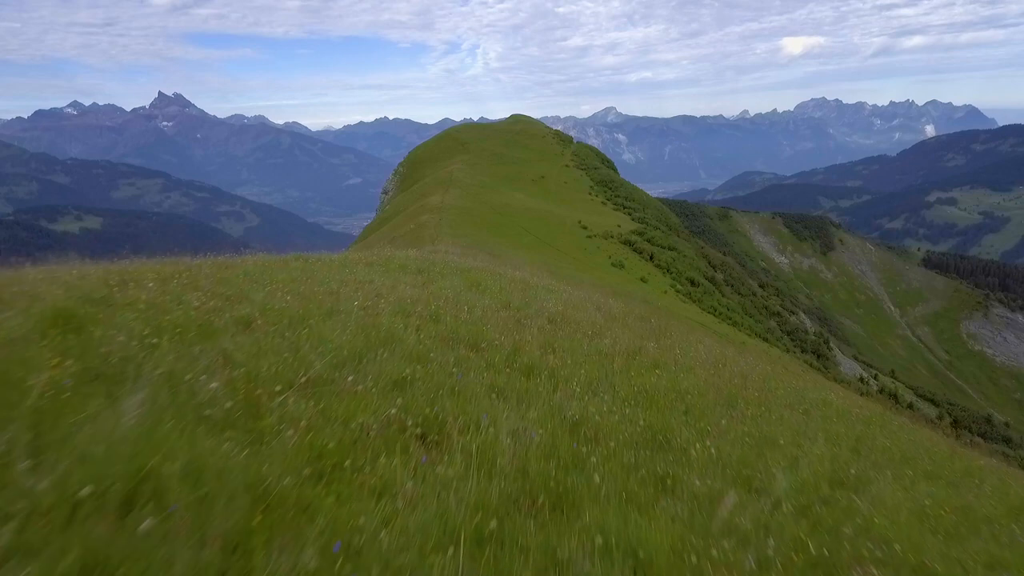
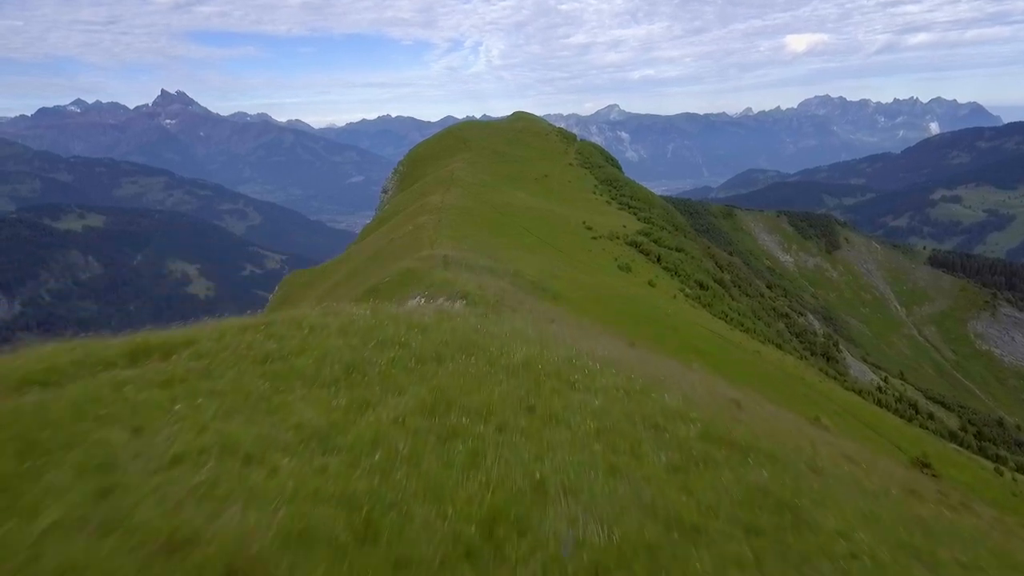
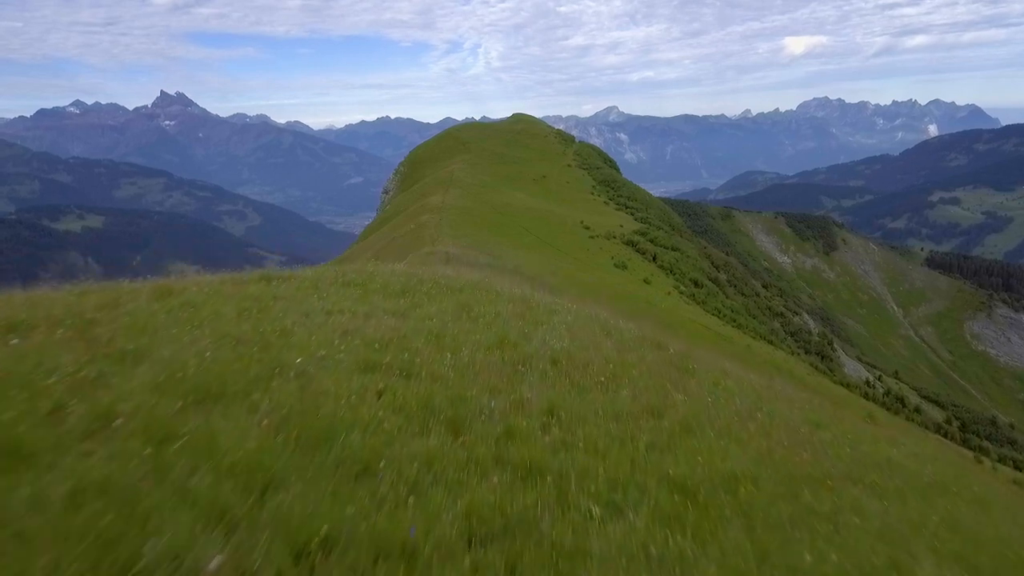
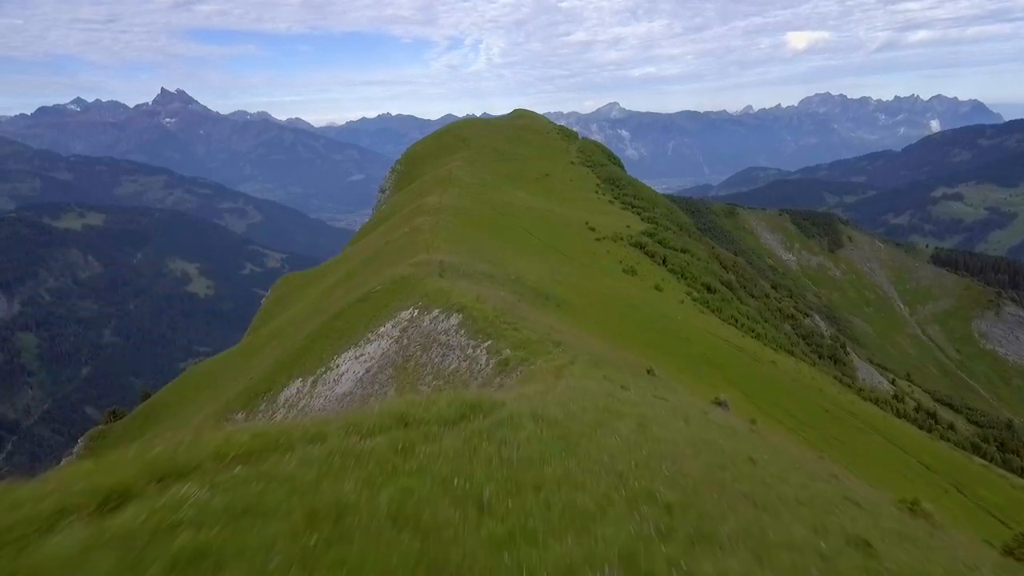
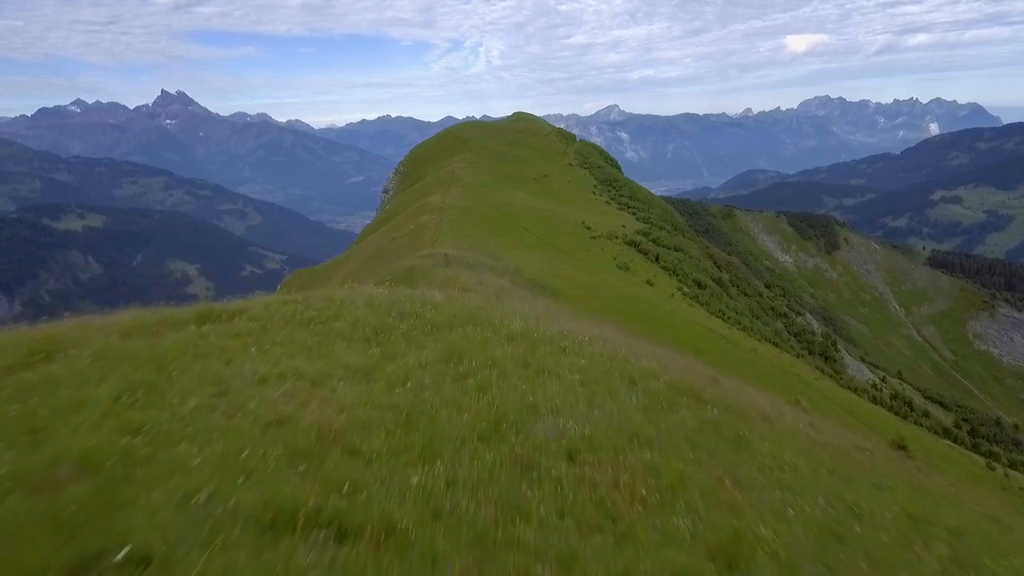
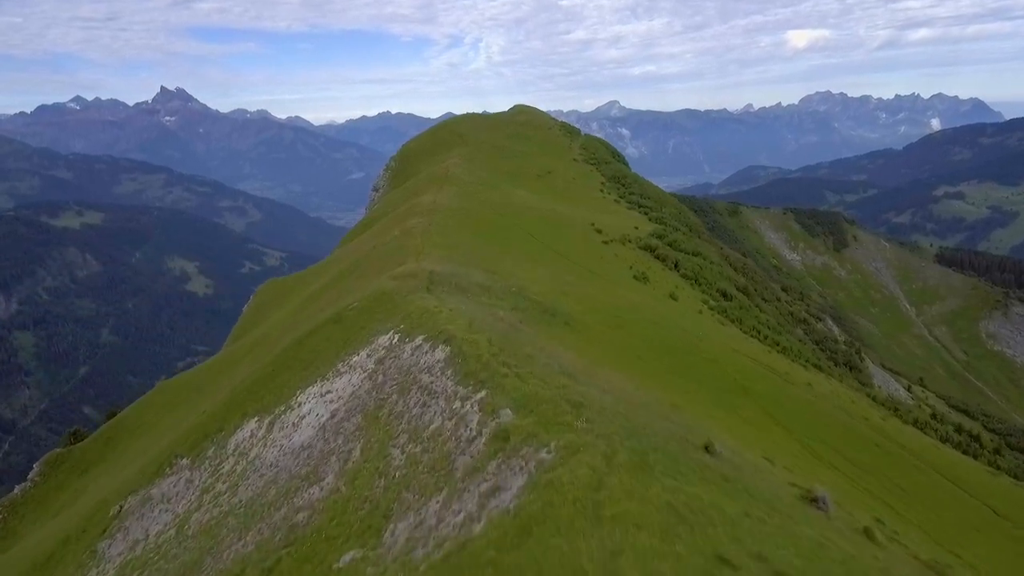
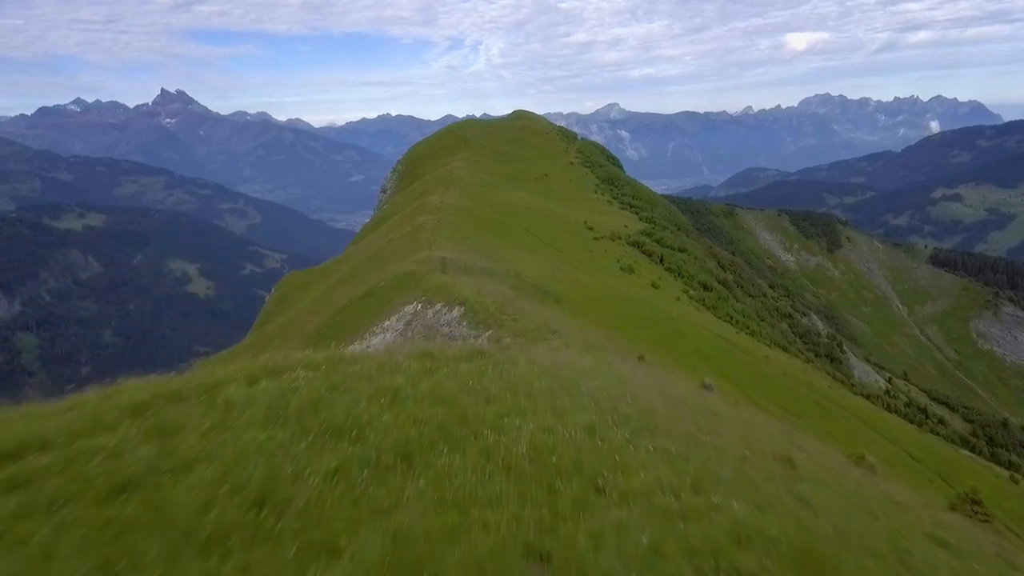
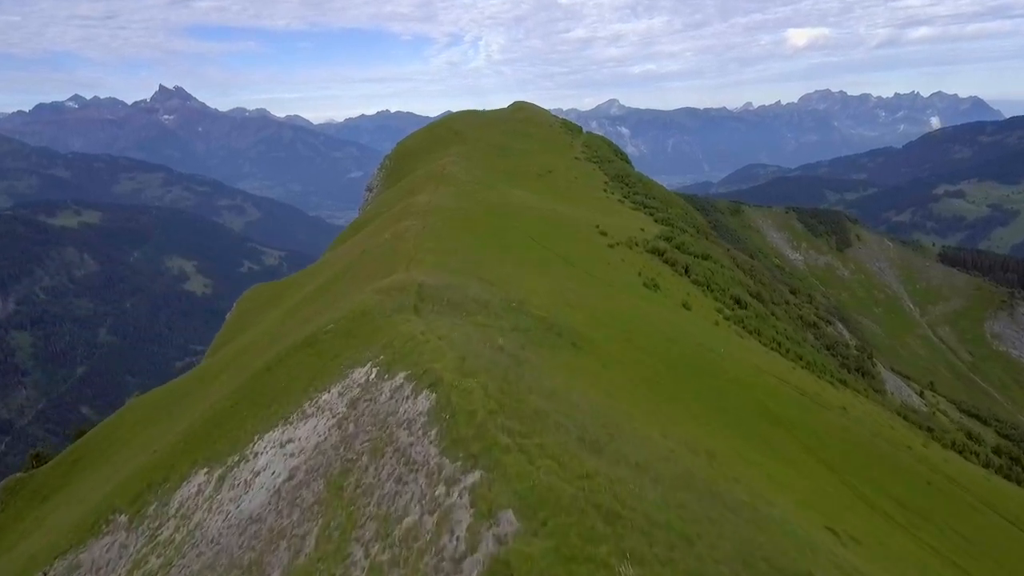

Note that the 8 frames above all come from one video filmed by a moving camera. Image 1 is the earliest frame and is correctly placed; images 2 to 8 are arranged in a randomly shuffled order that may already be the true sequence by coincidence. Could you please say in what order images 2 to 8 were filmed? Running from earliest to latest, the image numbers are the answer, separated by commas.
3, 5, 2, 7, 4, 6, 8
